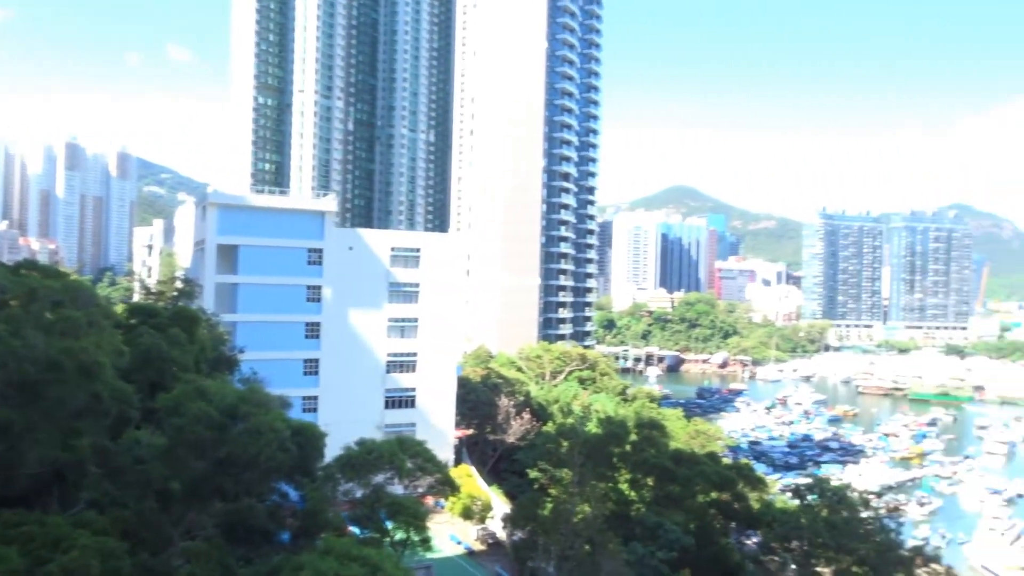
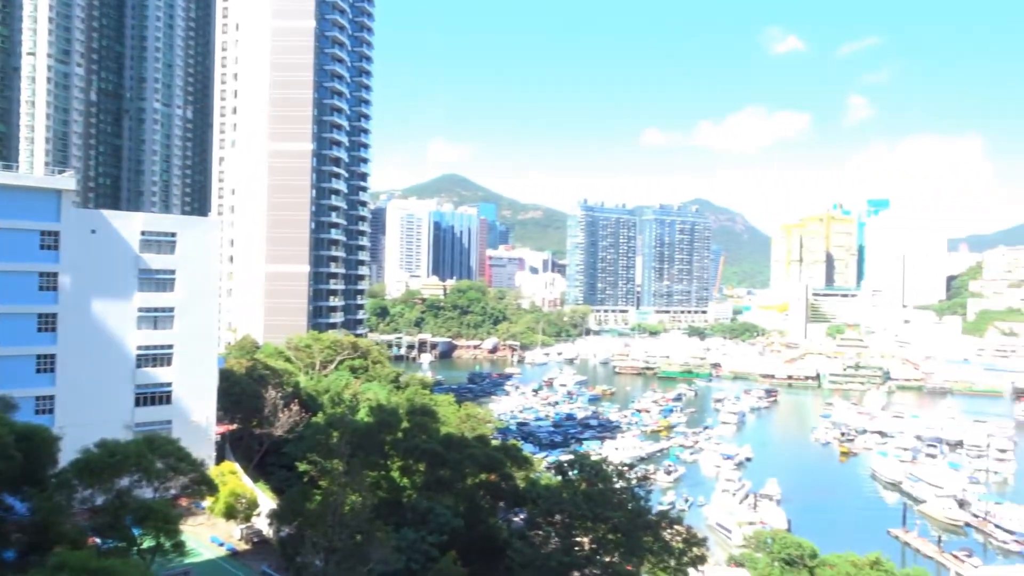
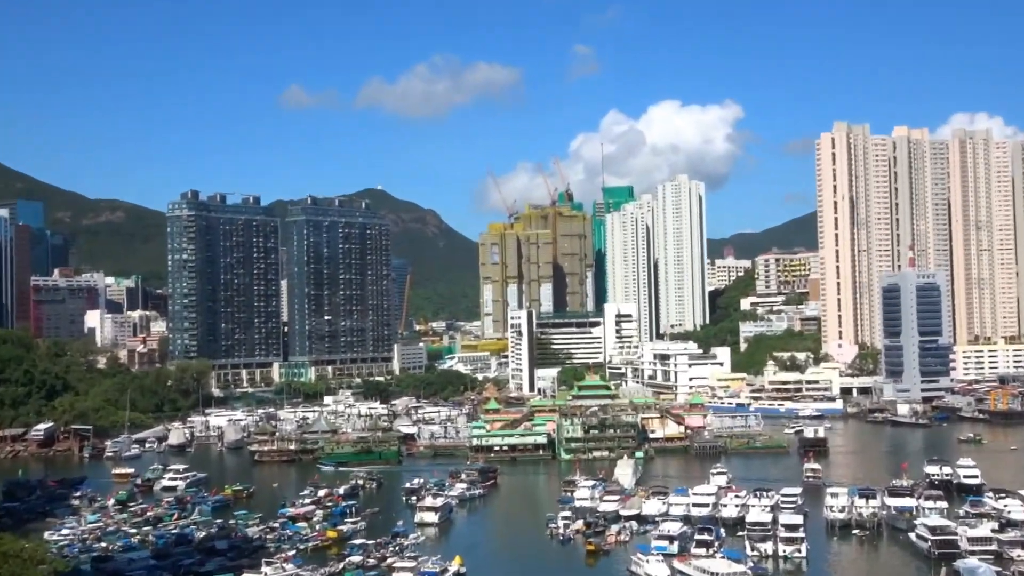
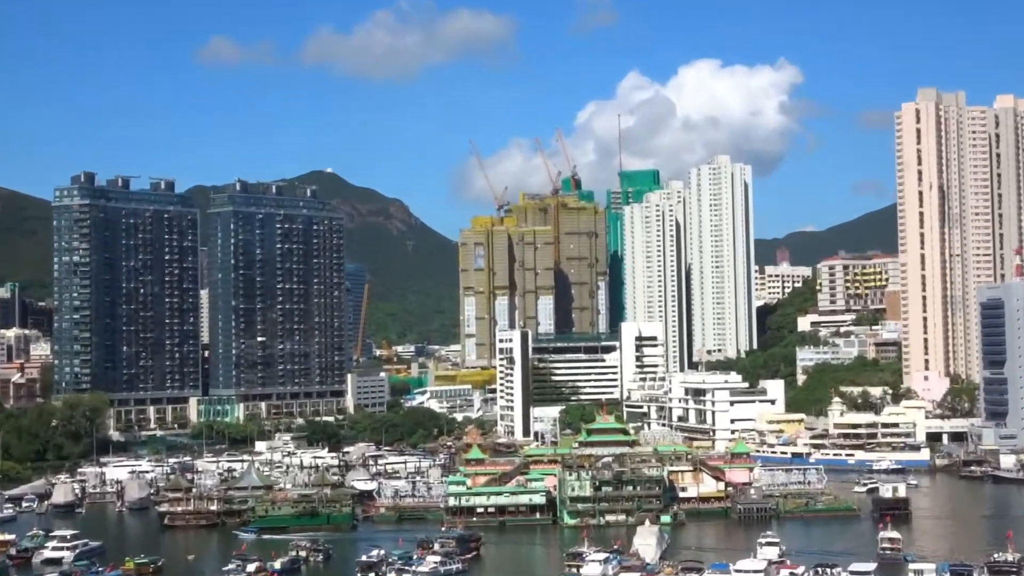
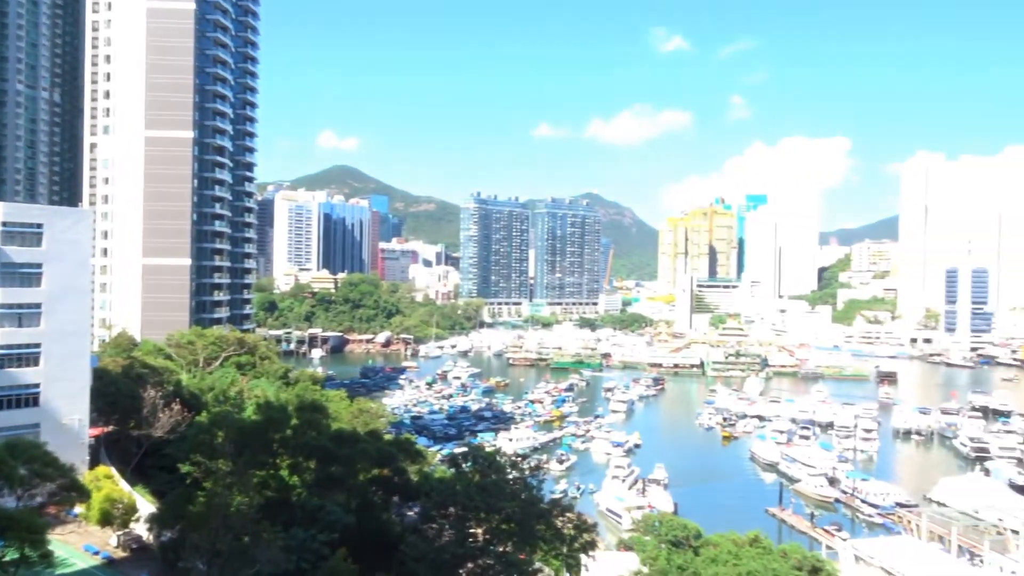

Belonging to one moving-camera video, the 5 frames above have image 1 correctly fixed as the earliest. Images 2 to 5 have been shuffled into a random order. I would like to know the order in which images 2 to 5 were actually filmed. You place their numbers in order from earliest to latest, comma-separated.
2, 5, 3, 4
